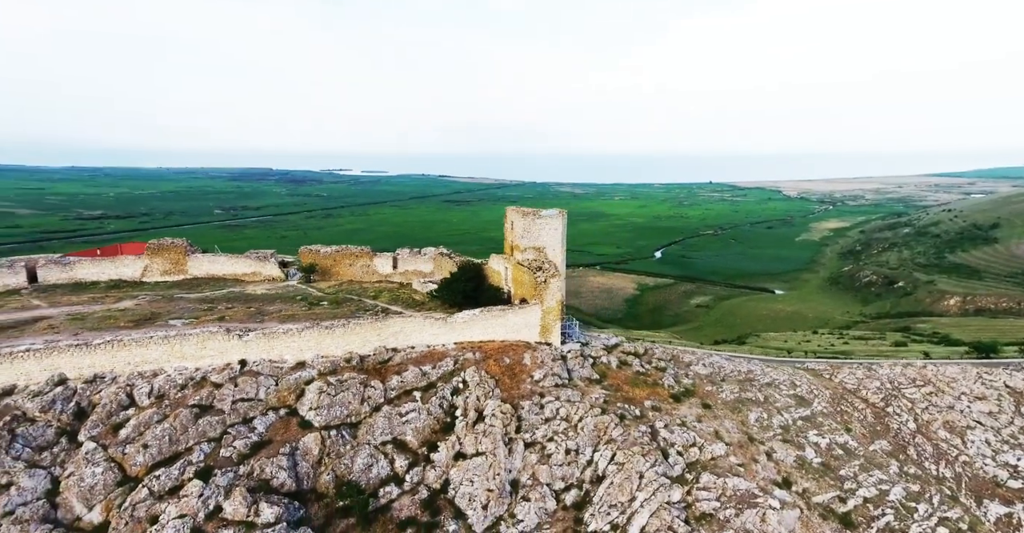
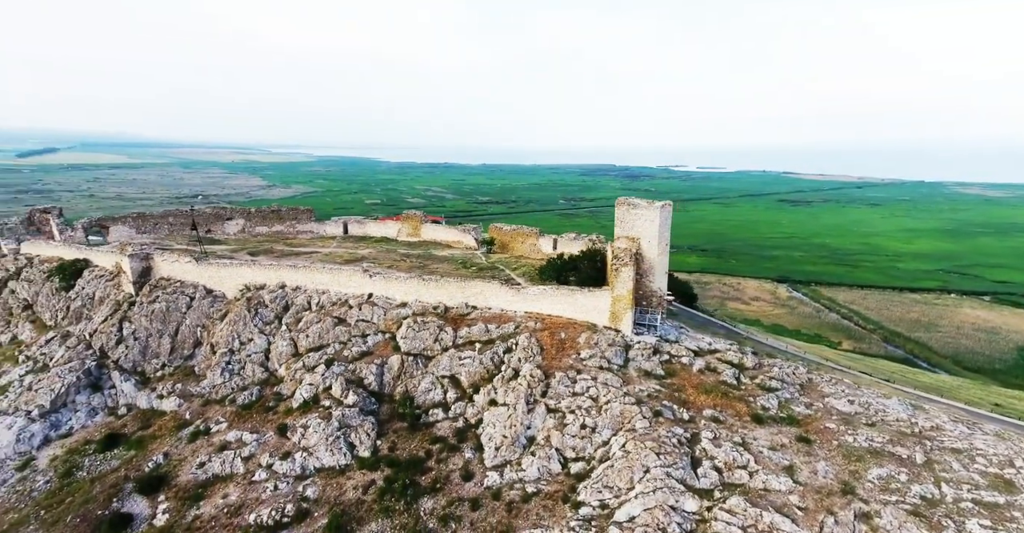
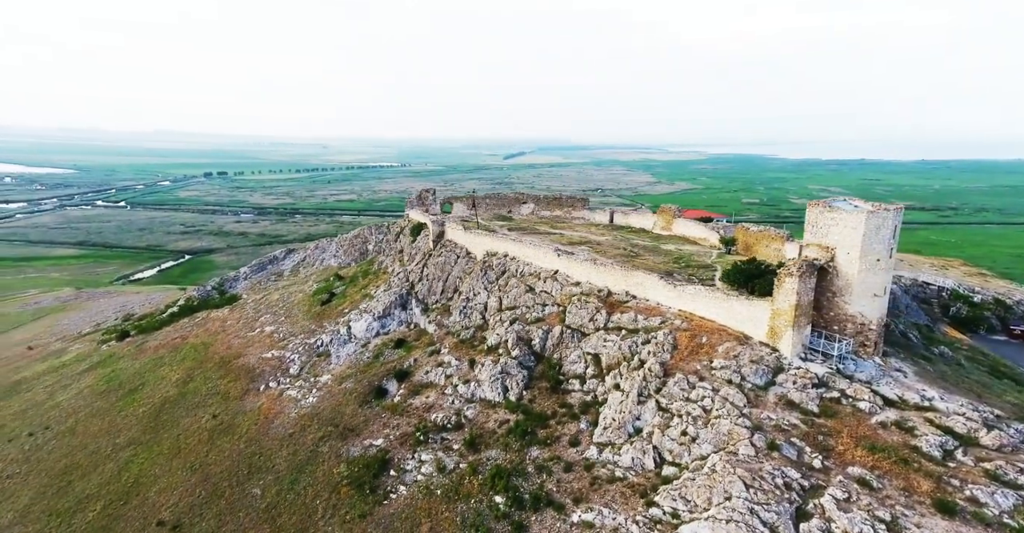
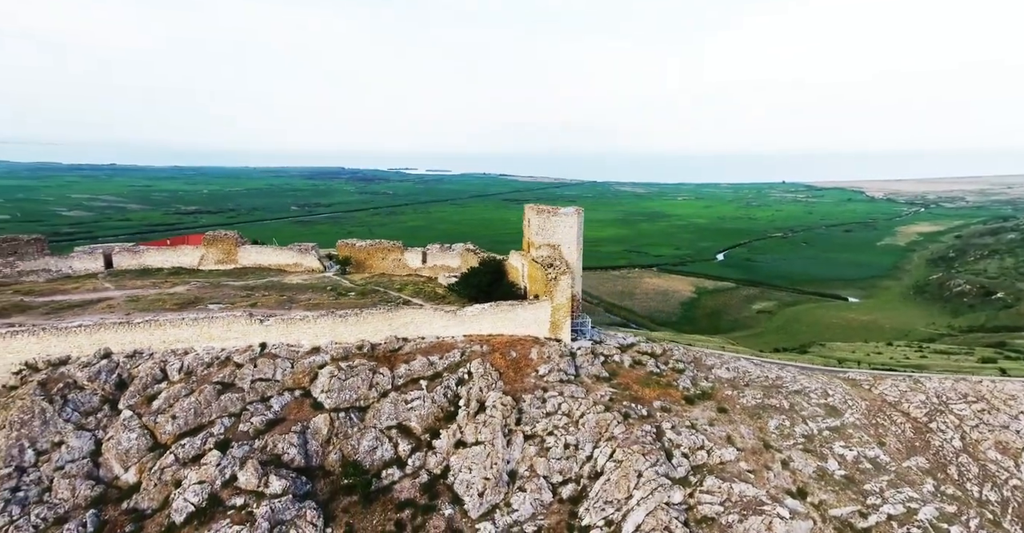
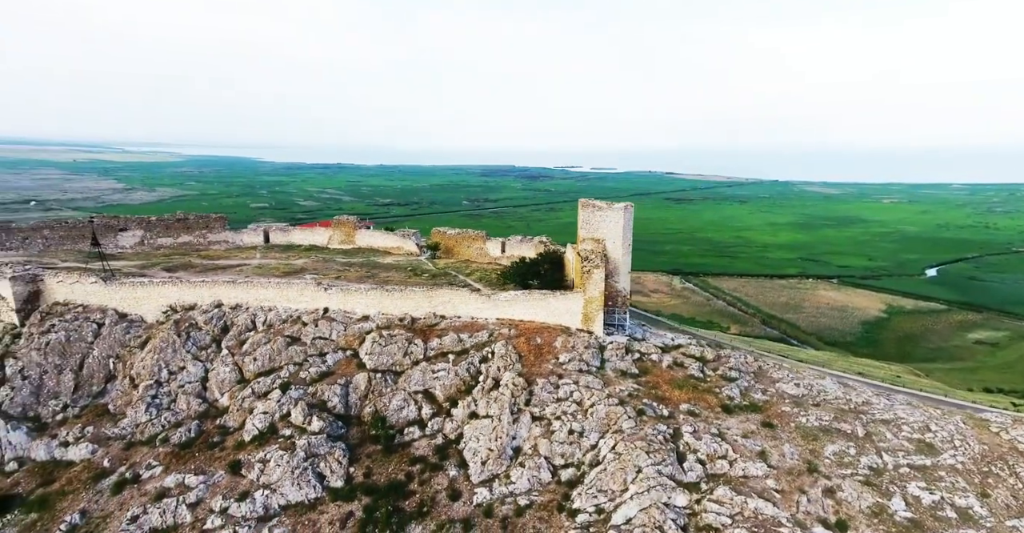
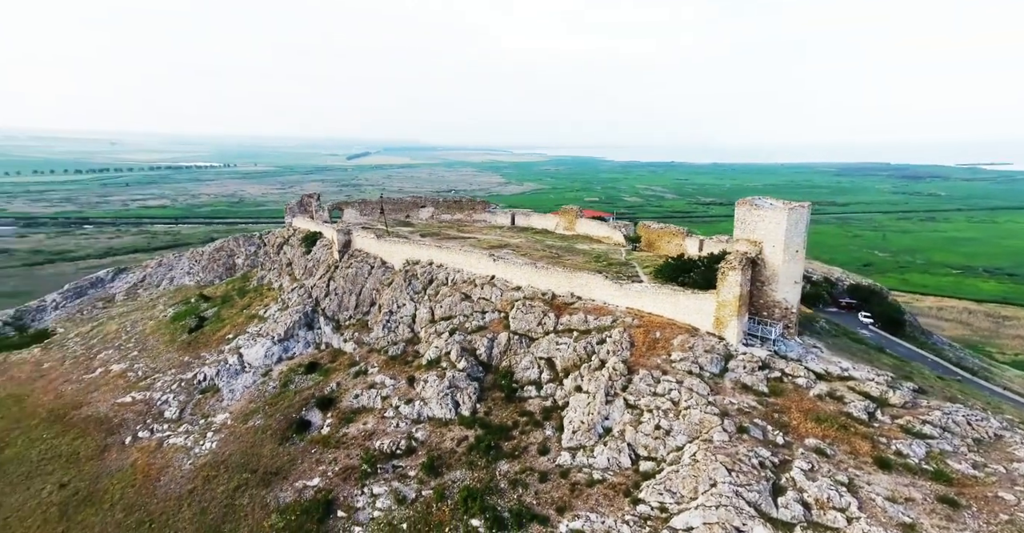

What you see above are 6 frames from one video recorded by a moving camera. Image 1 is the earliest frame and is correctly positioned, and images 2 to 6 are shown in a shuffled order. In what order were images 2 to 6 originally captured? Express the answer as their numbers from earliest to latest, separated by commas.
4, 5, 2, 6, 3
